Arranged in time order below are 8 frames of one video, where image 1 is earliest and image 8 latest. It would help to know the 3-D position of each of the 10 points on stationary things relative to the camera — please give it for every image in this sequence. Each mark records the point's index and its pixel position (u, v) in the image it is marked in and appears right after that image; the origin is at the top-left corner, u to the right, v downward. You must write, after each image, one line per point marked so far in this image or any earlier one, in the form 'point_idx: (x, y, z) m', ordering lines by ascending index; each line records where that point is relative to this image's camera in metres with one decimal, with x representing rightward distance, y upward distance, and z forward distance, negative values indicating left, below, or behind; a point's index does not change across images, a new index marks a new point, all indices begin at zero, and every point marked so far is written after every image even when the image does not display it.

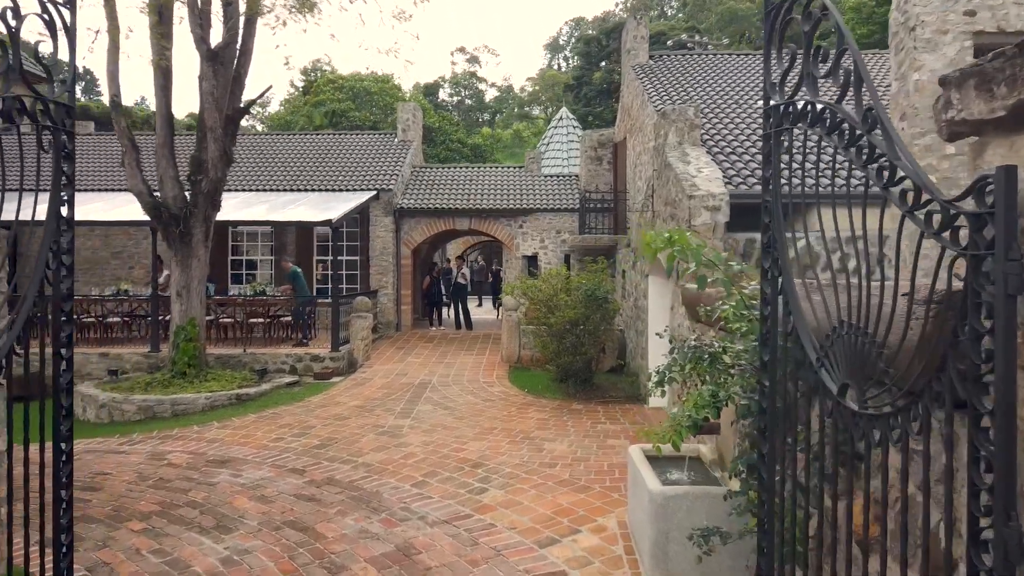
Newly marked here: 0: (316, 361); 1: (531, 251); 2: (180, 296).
0: (-2.4, -0.9, +10.4) m
1: (+0.3, +0.6, +13.9) m
2: (-3.7, -0.1, +9.4) m
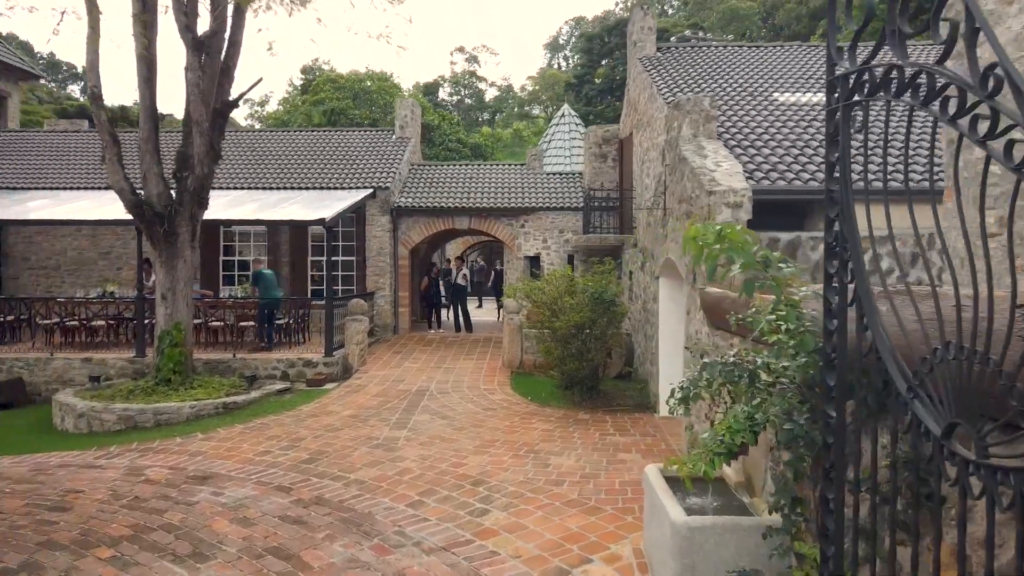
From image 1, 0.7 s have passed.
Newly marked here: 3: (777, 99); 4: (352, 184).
0: (-2.4, -0.9, +9.9) m
1: (+0.3, +0.6, +13.4) m
2: (-3.7, -0.1, +8.9) m
3: (+2.6, +1.9, +8.4) m
4: (-2.5, +1.6, +12.9) m
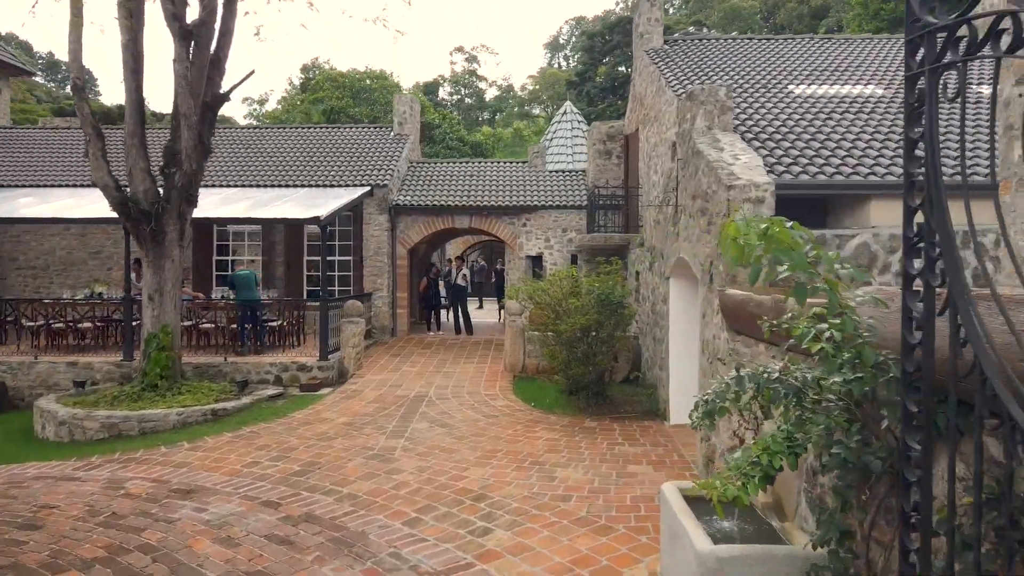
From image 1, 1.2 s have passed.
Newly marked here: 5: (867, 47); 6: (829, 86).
0: (-2.4, -0.9, +9.5) m
1: (+0.4, +0.6, +13.1) m
2: (-3.7, -0.1, +8.5) m
3: (+2.7, +1.9, +8.0) m
4: (-2.4, +1.6, +12.5) m
5: (+4.2, +2.8, +9.9) m
6: (+3.1, +2.0, +8.2) m
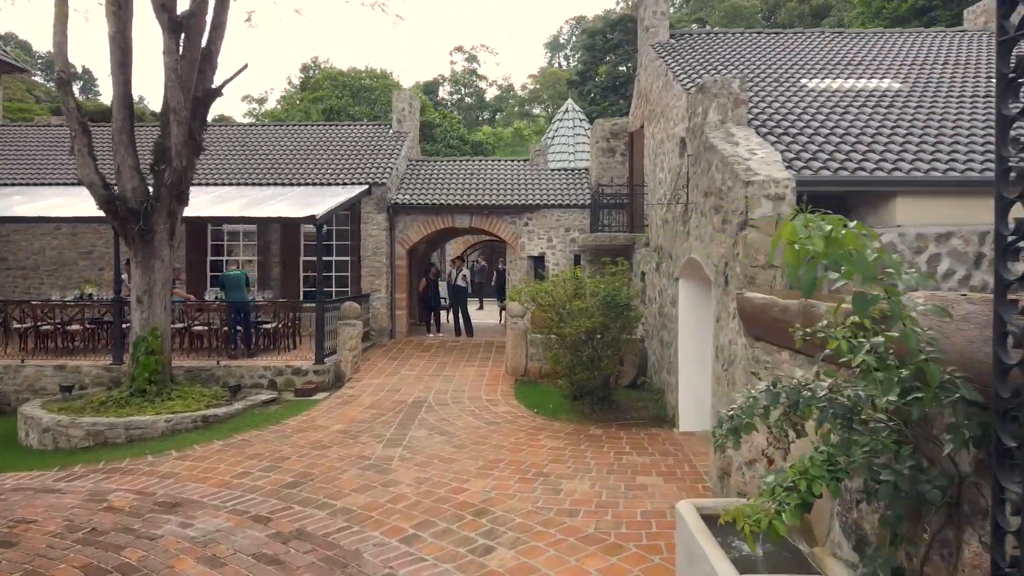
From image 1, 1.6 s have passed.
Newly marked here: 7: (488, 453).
0: (-2.3, -1.0, +9.2) m
1: (+0.4, +0.6, +12.8) m
2: (-3.6, -0.1, +8.2) m
3: (+2.7, +1.9, +7.7) m
4: (-2.4, +1.6, +12.2) m
5: (+4.2, +2.8, +9.6) m
6: (+3.1, +2.0, +7.9) m
7: (-0.2, -1.3, +6.4) m
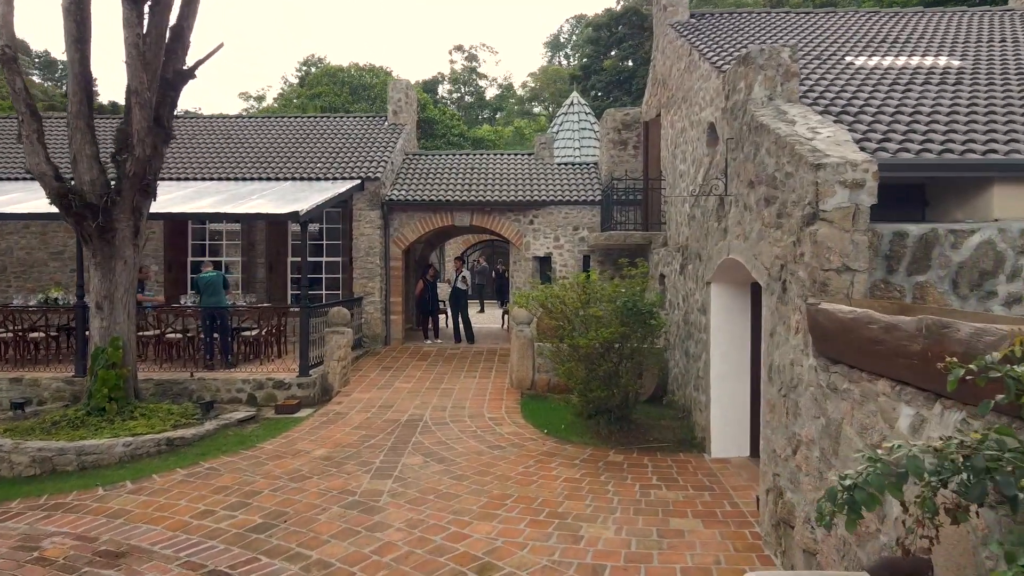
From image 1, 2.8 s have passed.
0: (-2.3, -1.0, +8.3) m
1: (+0.4, +0.5, +11.8) m
2: (-3.6, -0.2, +7.3) m
3: (+2.7, +1.8, +6.8) m
4: (-2.3, +1.5, +11.3) m
5: (+4.3, +2.8, +8.7) m
6: (+3.2, +1.9, +7.0) m
7: (-0.1, -1.3, +5.5) m
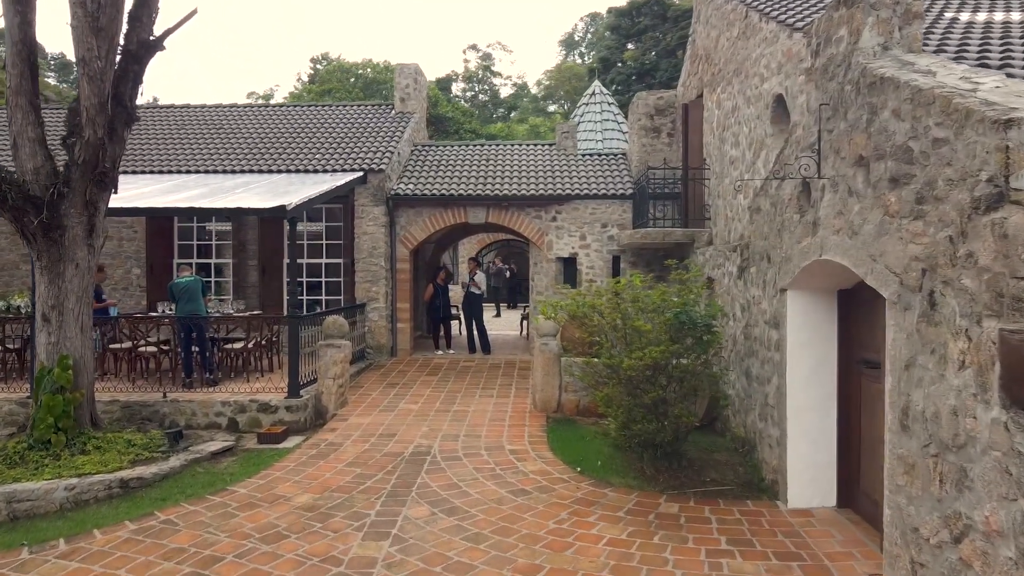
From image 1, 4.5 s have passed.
0: (-2.1, -1.1, +7.1) m
1: (+0.7, +0.5, +10.6) m
2: (-3.4, -0.2, +6.1) m
3: (+2.9, +1.8, +5.5) m
4: (-2.1, +1.5, +10.1) m
5: (+4.5, +2.7, +7.4) m
6: (+3.4, +1.9, +5.7) m
7: (0.0, -1.4, +4.3) m
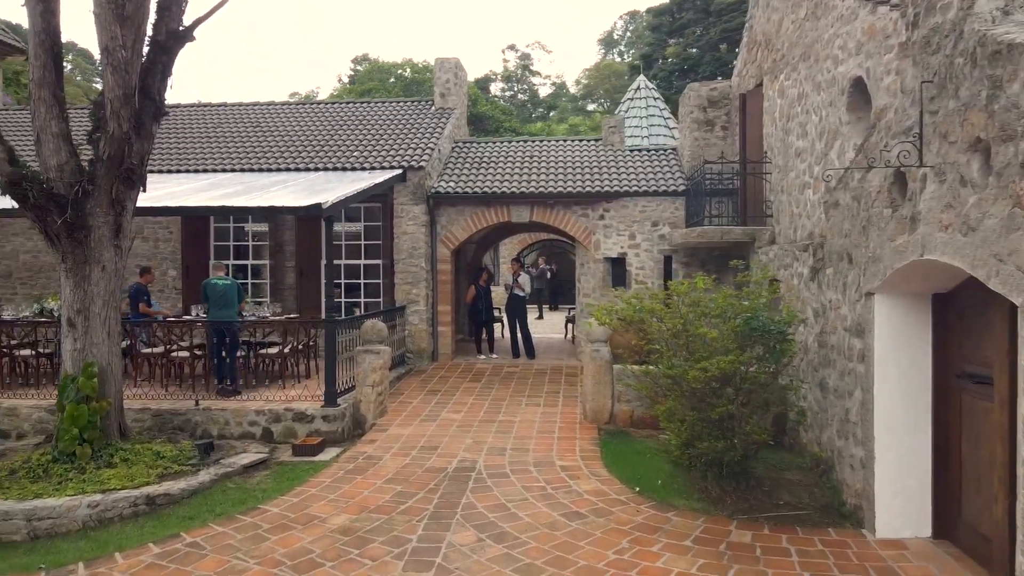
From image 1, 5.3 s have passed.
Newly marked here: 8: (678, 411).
0: (-1.7, -1.1, +6.7) m
1: (+1.2, +0.4, +10.1) m
2: (-3.1, -0.3, +5.8) m
3: (+3.2, +1.8, +4.9) m
4: (-1.6, +1.5, +9.8) m
5: (+4.8, +2.7, +6.7) m
6: (+3.7, +1.9, +5.1) m
7: (+0.3, -1.4, +3.8) m
8: (+1.0, -0.8, +5.2) m
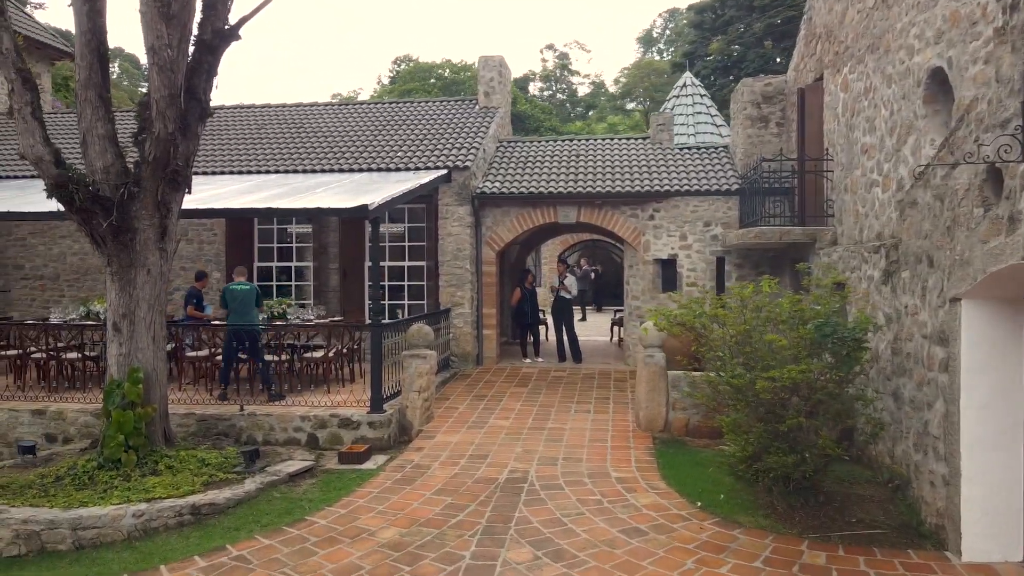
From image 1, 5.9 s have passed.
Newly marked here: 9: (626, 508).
0: (-1.3, -1.1, +6.6) m
1: (+1.8, +0.4, +9.8) m
2: (-2.7, -0.3, +5.7) m
3: (+3.5, +1.7, +4.6) m
4: (-1.0, +1.4, +9.6) m
5: (+5.2, +2.7, +6.3) m
6: (+4.0, +1.8, +4.7) m
7: (+0.6, -1.4, +3.6) m
8: (+1.4, -0.8, +5.0) m
9: (+0.7, -1.3, +5.0) m
